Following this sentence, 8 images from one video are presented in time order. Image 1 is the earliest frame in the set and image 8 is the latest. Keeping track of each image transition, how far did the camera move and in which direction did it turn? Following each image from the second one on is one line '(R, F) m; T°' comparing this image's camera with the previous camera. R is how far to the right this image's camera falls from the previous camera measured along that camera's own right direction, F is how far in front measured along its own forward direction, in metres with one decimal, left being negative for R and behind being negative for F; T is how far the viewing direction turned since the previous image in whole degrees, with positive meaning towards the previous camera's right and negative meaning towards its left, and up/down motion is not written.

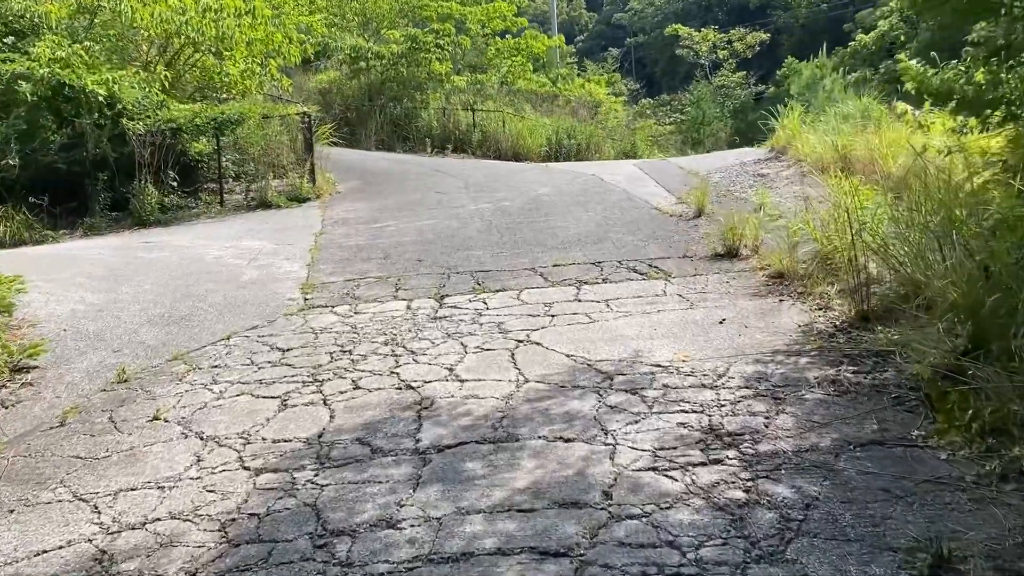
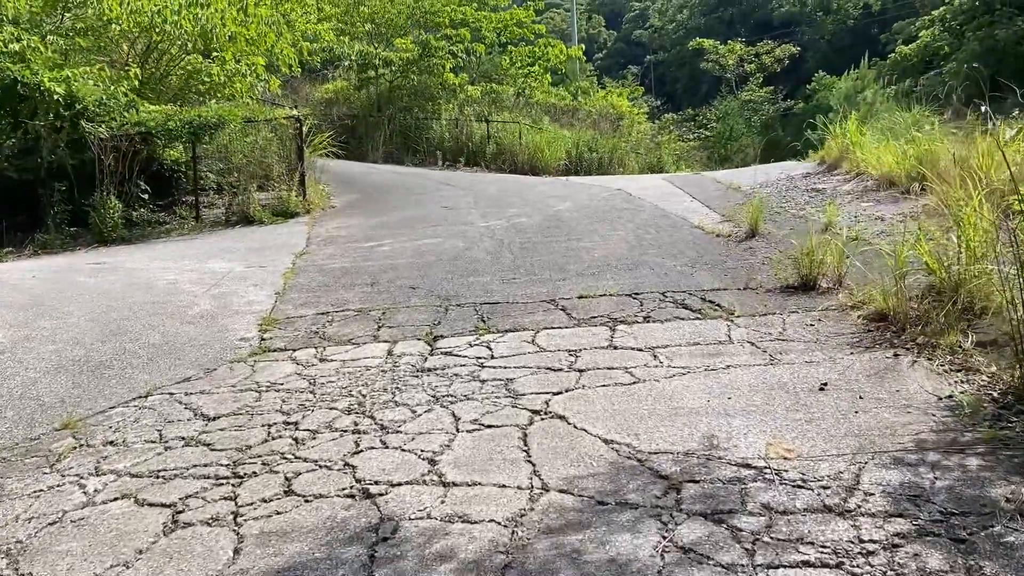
(0.0, +1.3) m; -1°
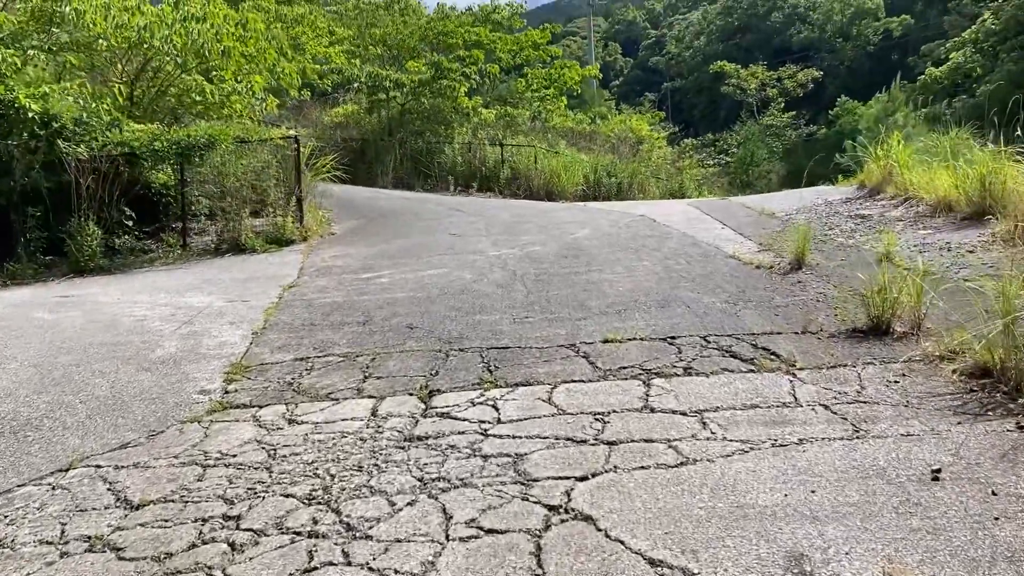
(0.0, +0.8) m; -1°
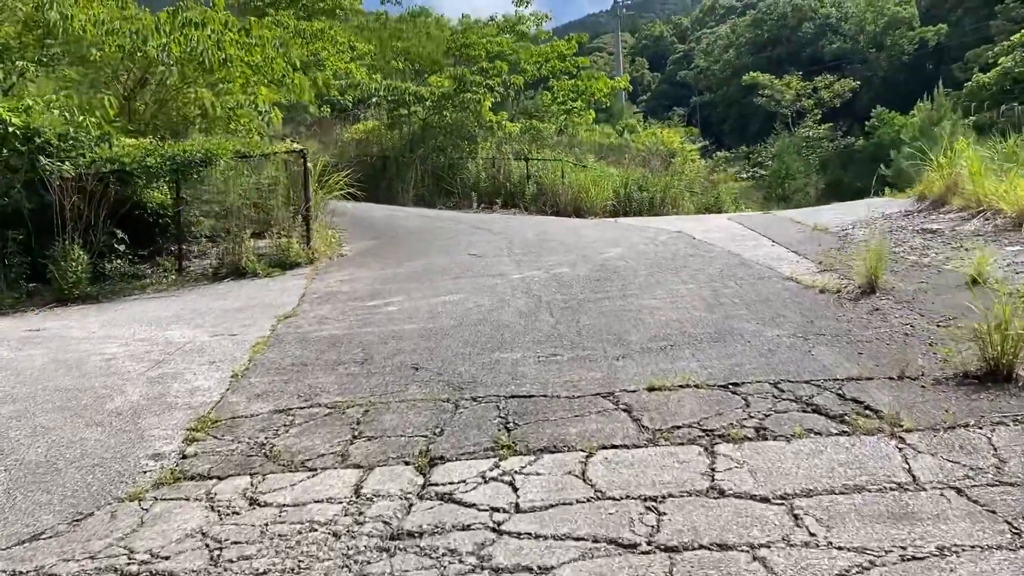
(0.0, +0.8) m; -2°
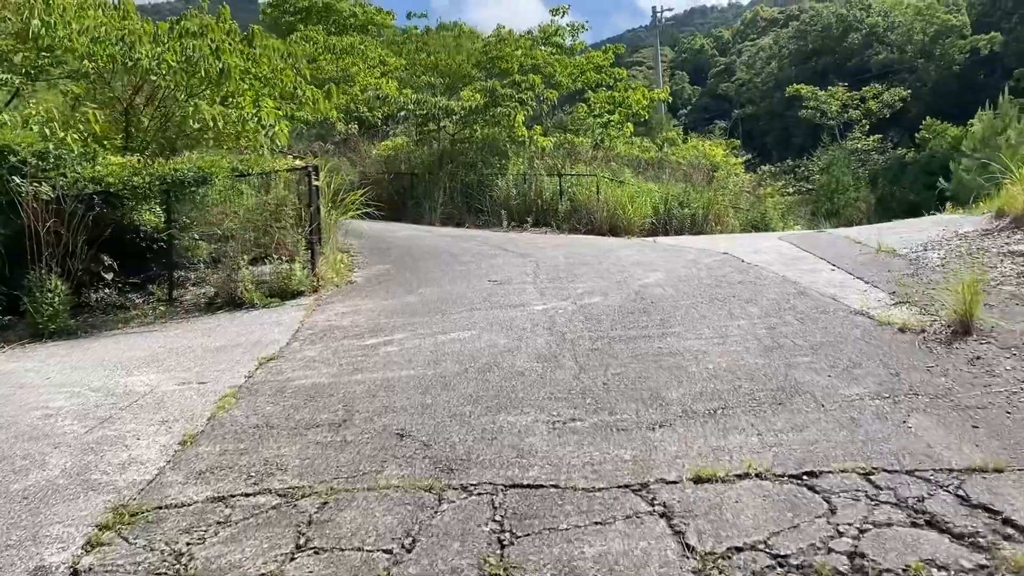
(+0.1, +0.8) m; -3°
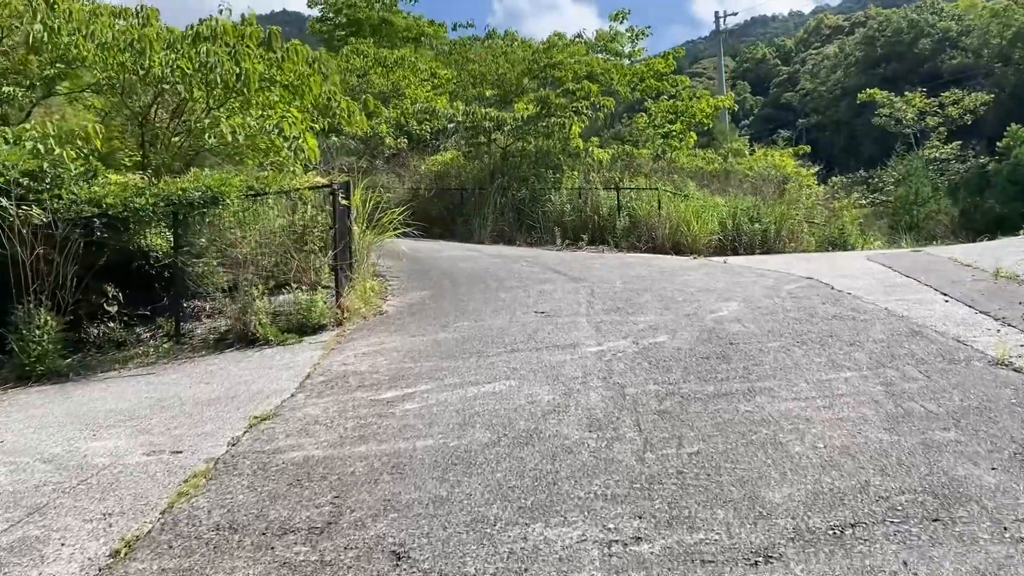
(+0.1, +0.9) m; -4°
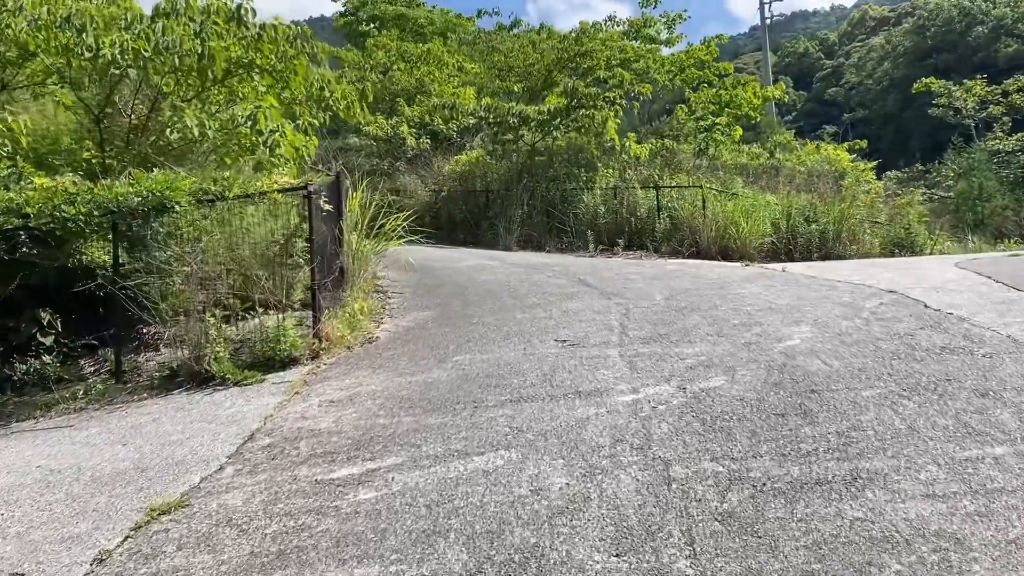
(+0.1, +1.2) m; -3°
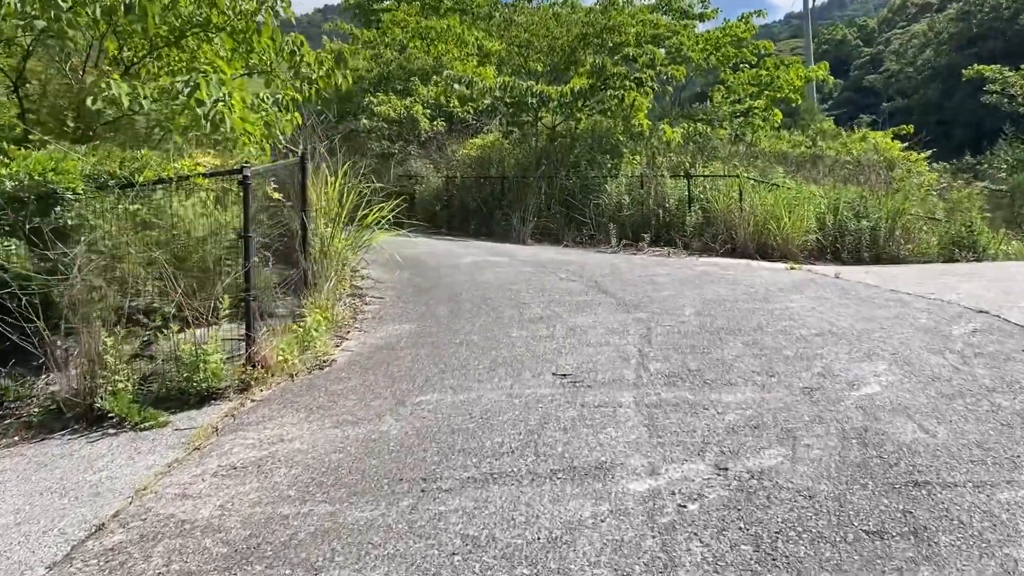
(+0.2, +1.1) m; -2°
